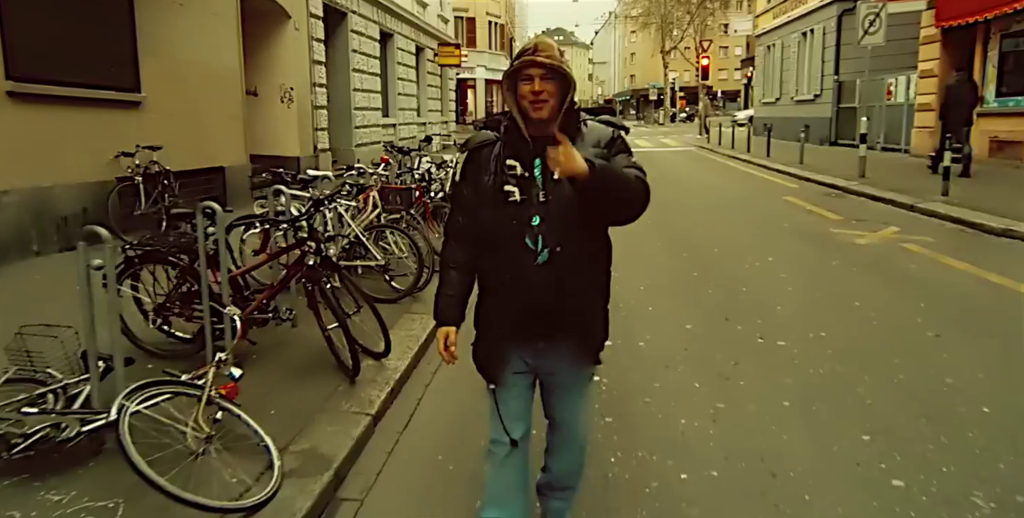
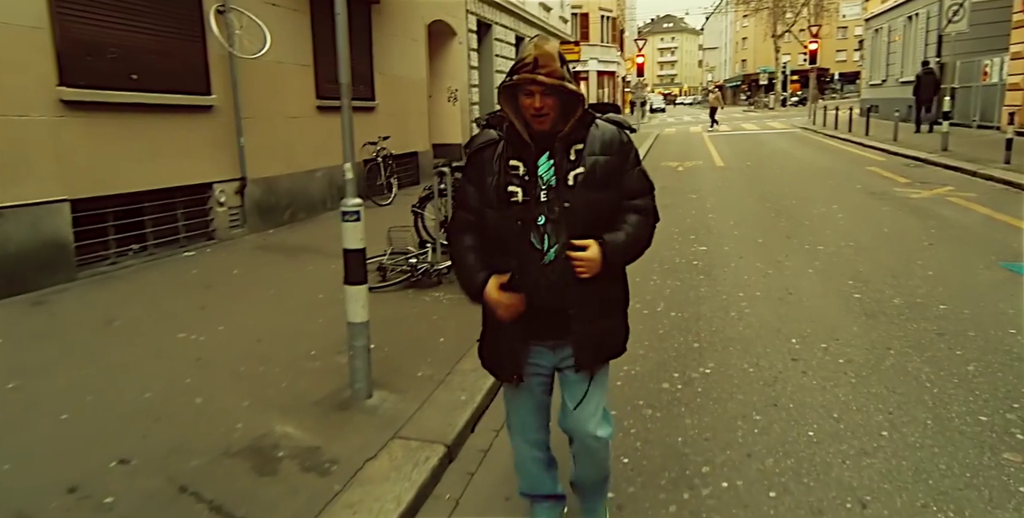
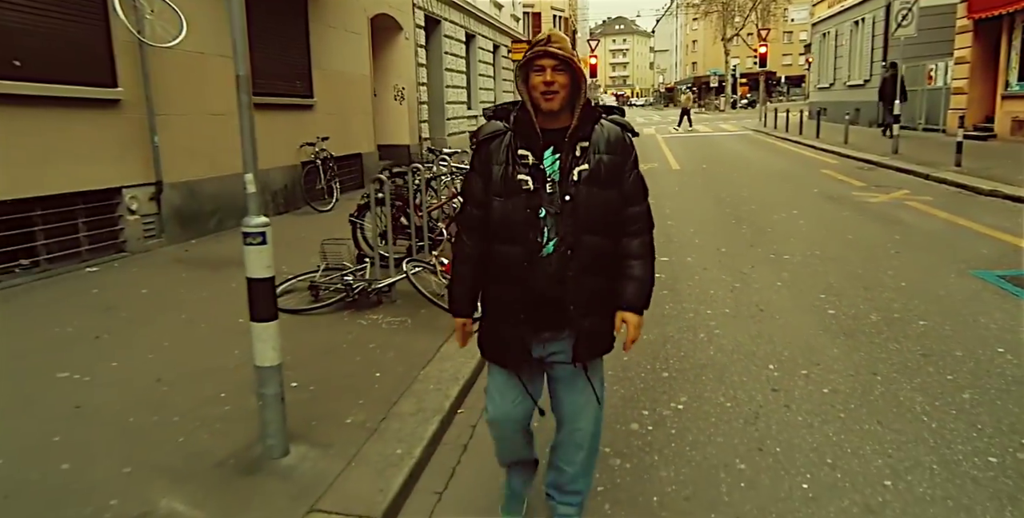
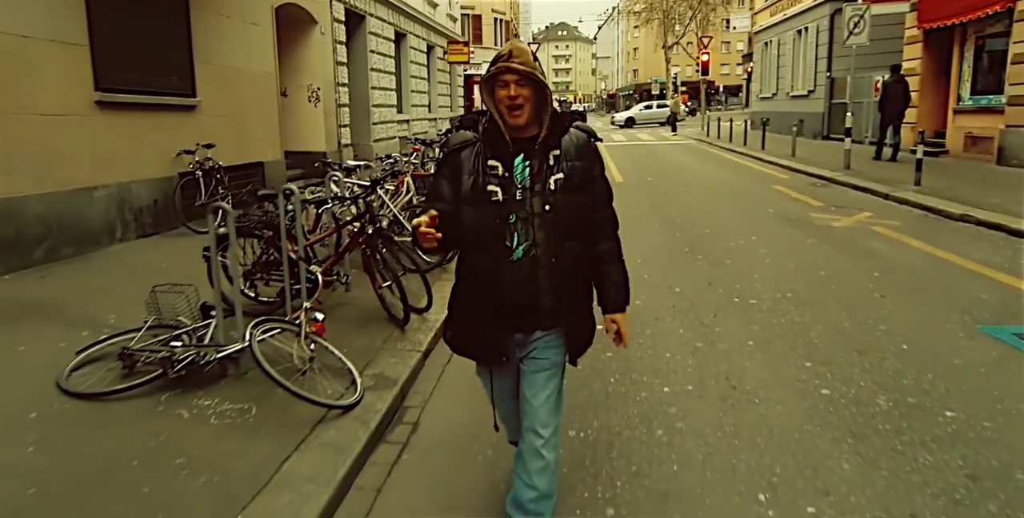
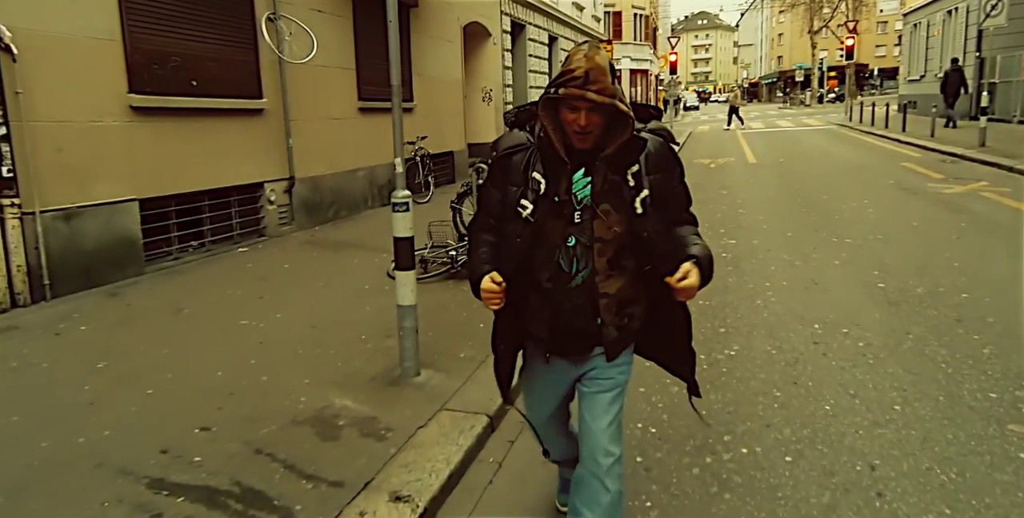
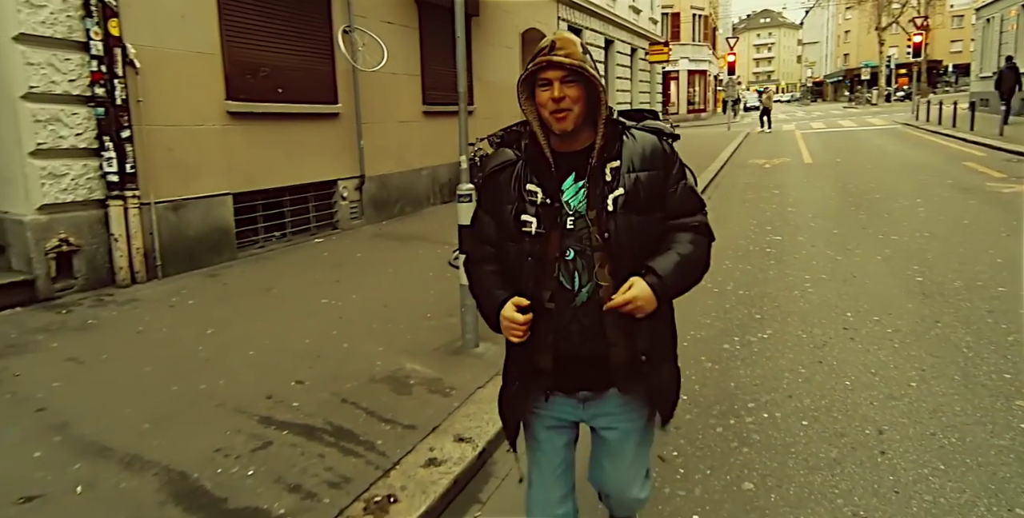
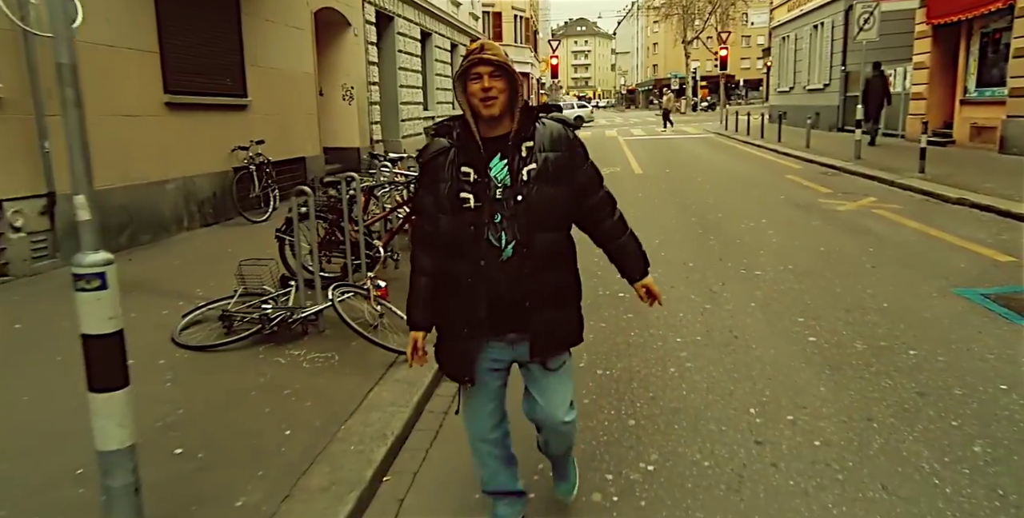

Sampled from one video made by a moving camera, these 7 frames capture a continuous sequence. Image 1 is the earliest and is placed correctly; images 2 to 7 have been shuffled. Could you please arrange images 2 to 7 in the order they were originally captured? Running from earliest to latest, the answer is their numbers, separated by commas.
4, 7, 3, 2, 5, 6
